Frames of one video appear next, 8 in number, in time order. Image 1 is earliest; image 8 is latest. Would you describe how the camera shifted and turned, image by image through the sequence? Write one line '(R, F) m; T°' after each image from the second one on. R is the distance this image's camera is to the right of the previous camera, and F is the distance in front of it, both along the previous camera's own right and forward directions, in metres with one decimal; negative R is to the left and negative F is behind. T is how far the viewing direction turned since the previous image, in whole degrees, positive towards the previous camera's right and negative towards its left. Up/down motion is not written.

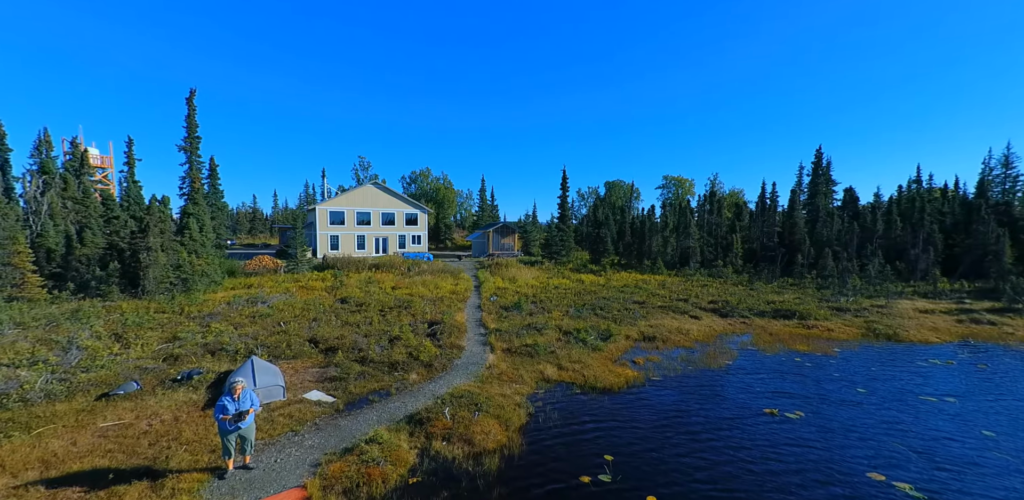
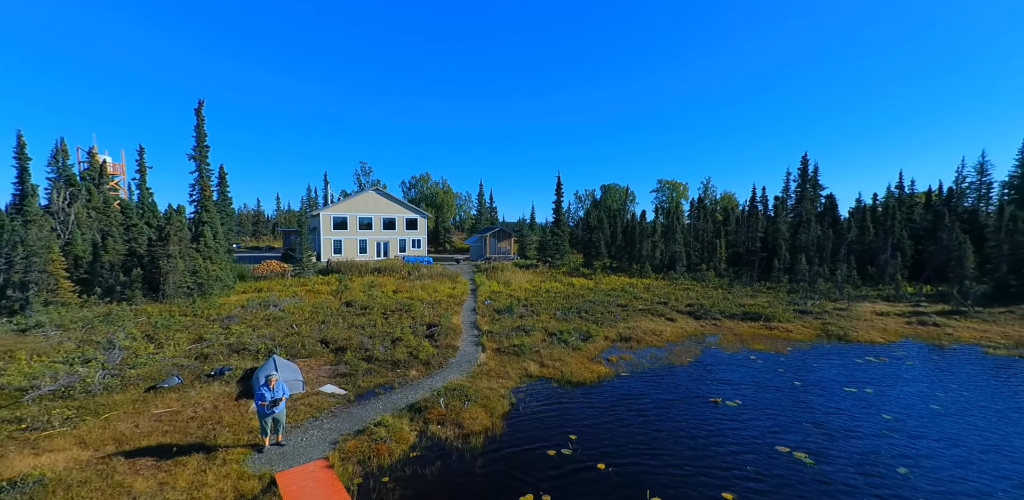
(+0.5, -2.0) m; 0°
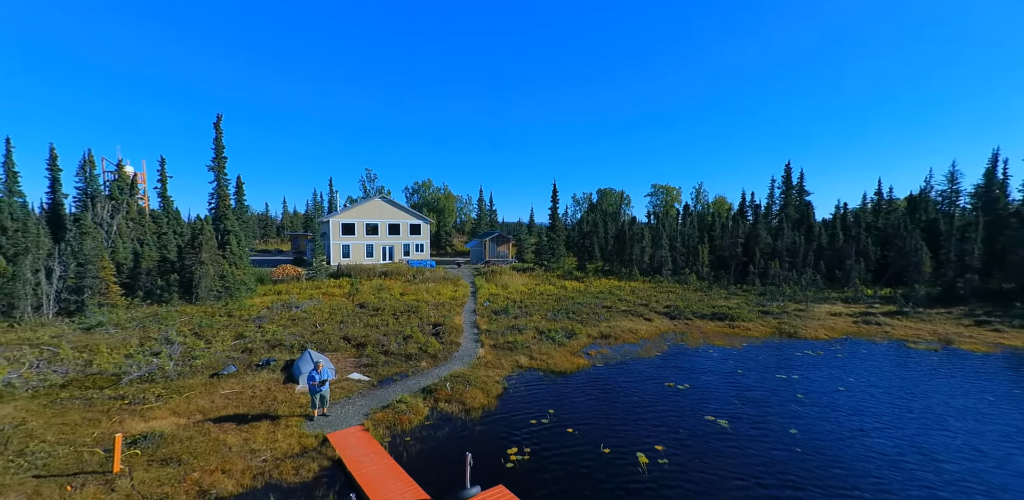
(+0.3, -3.1) m; 0°
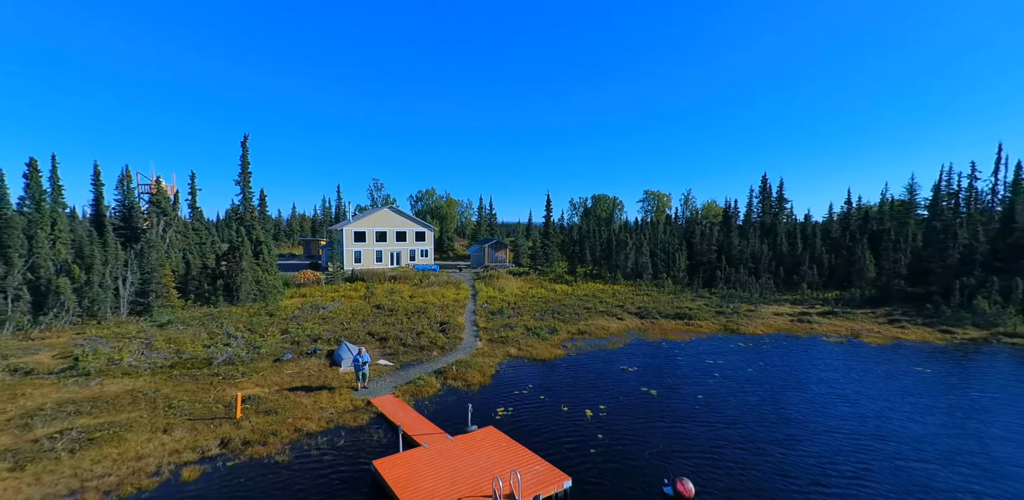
(+0.5, -5.0) m; 0°
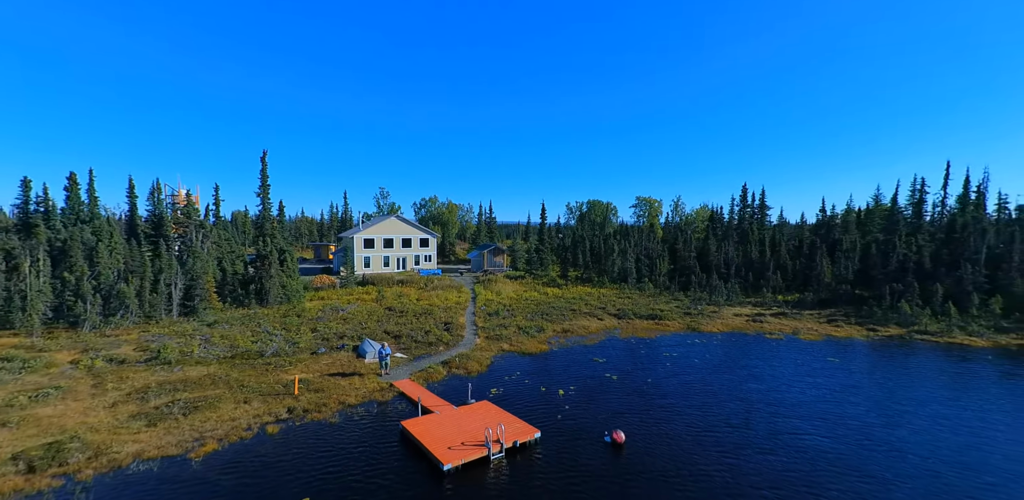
(+0.5, -4.9) m; 0°
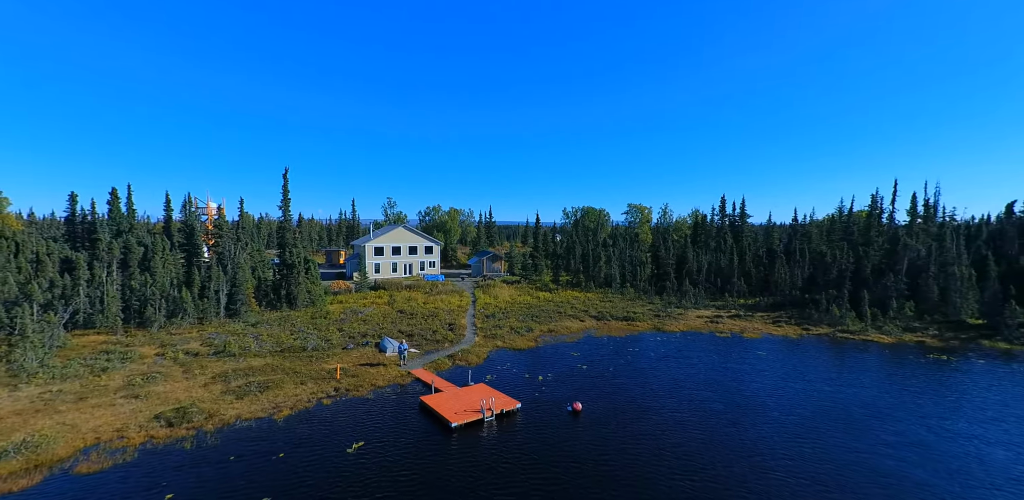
(+0.7, -6.2) m; 0°
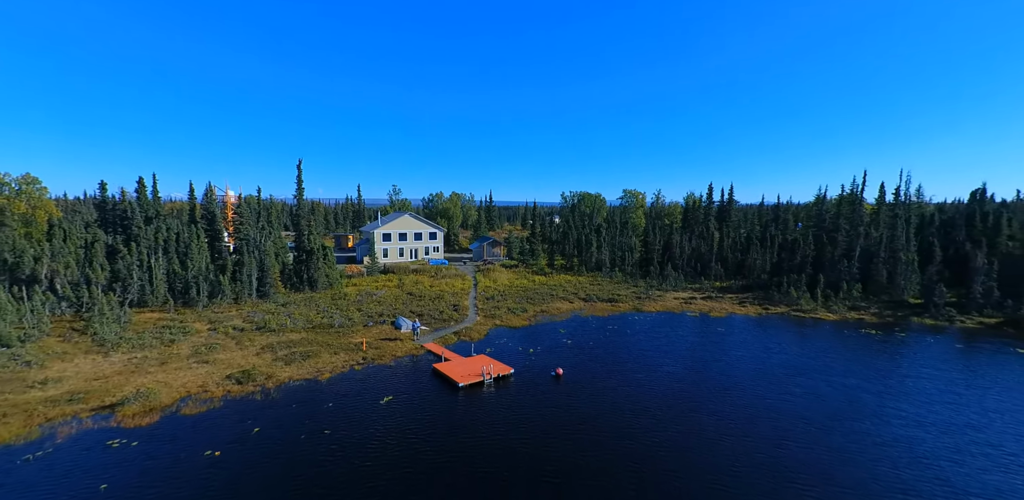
(+0.3, -5.1) m; 0°
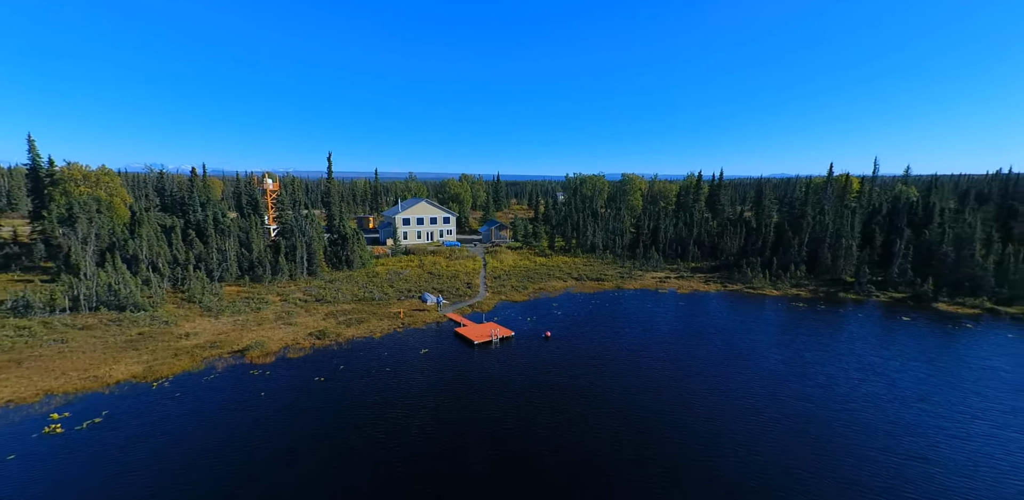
(+0.5, -9.3) m; -1°
